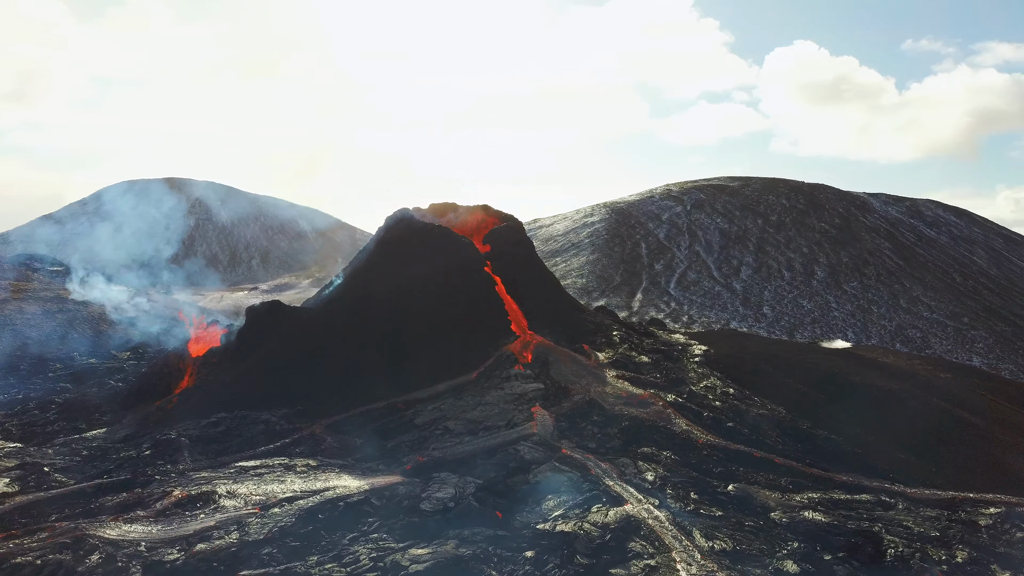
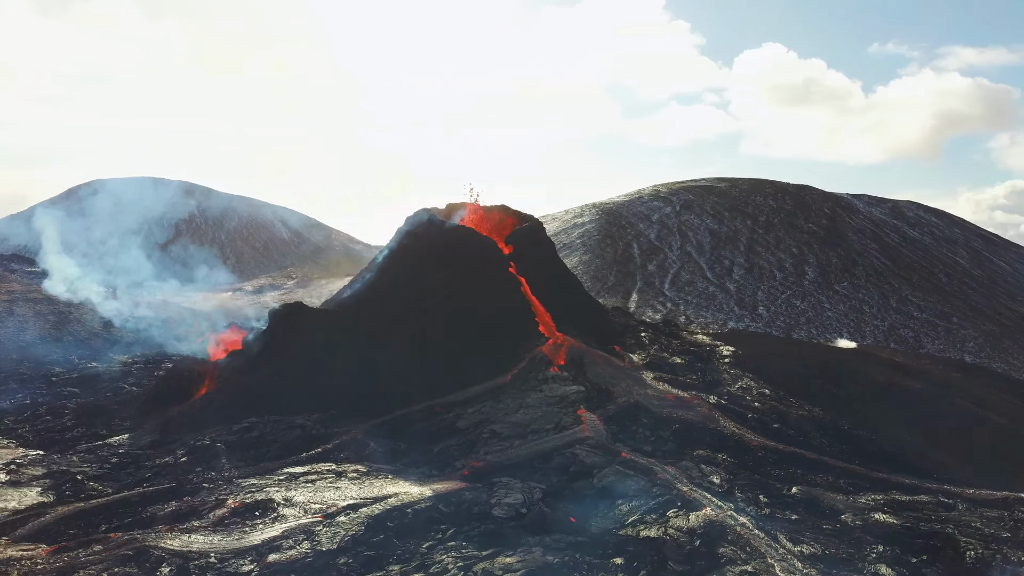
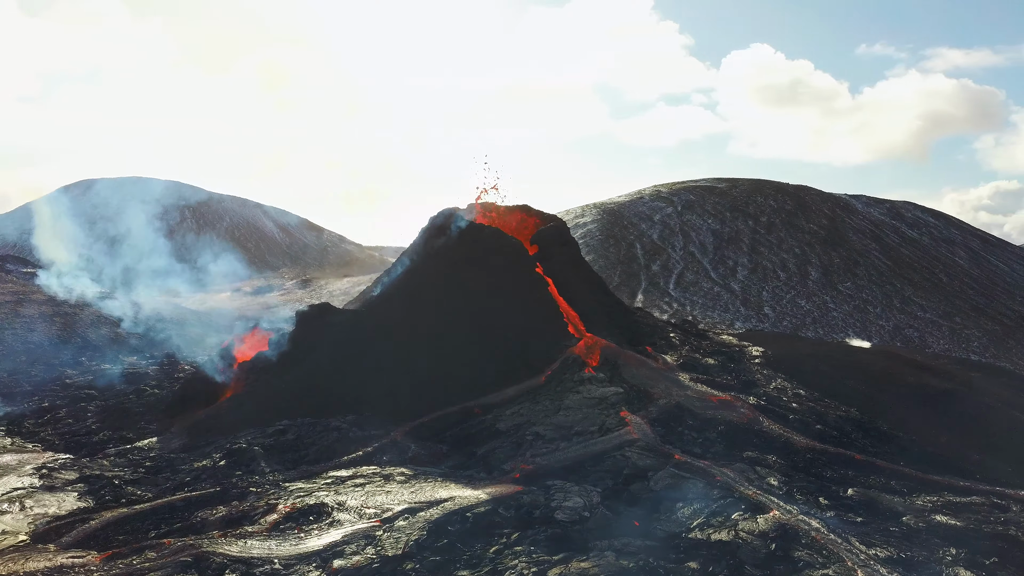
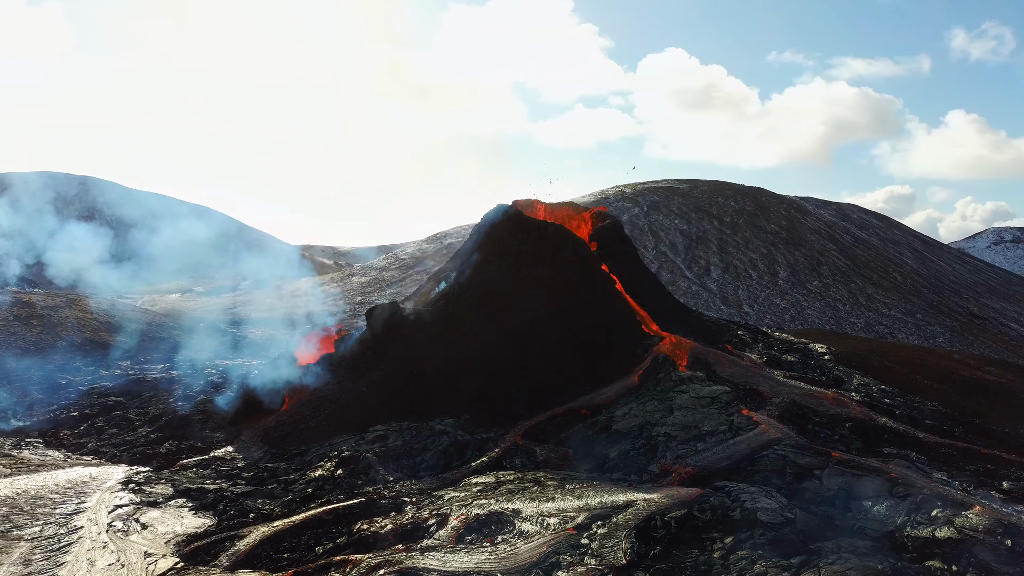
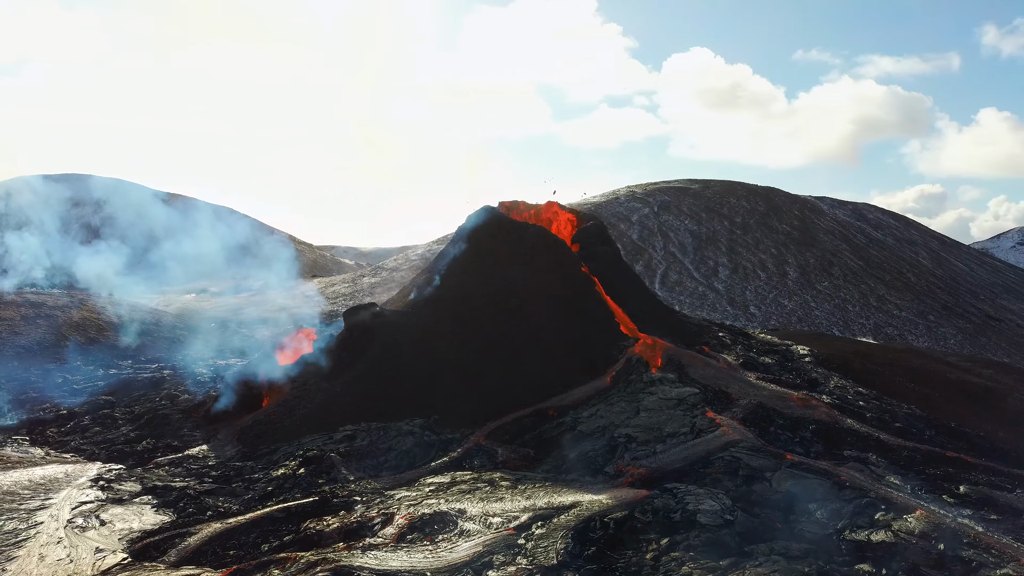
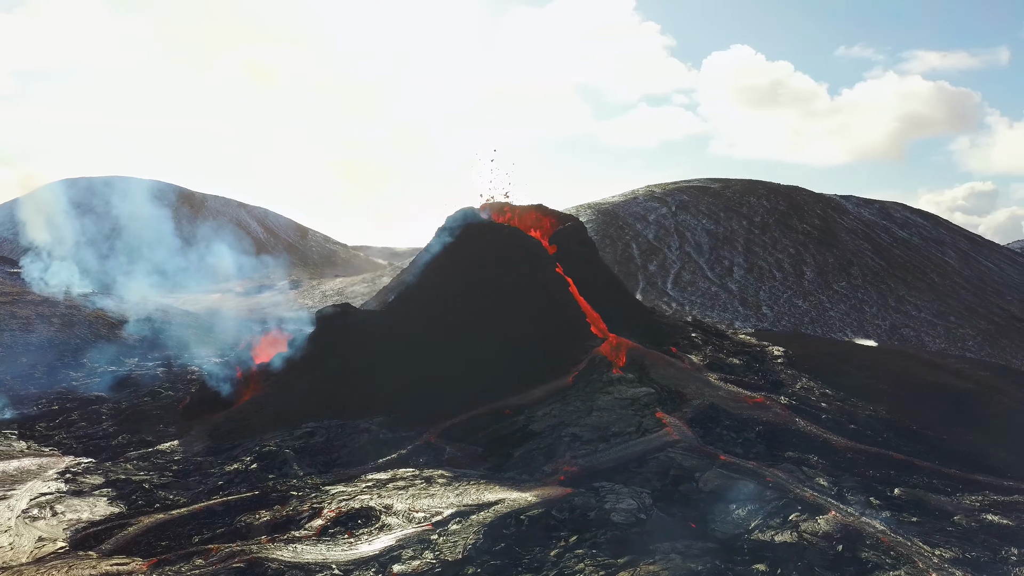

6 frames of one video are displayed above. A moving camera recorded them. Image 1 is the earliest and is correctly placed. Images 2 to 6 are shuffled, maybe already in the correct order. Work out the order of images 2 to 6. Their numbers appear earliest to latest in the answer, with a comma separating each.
2, 3, 6, 5, 4
